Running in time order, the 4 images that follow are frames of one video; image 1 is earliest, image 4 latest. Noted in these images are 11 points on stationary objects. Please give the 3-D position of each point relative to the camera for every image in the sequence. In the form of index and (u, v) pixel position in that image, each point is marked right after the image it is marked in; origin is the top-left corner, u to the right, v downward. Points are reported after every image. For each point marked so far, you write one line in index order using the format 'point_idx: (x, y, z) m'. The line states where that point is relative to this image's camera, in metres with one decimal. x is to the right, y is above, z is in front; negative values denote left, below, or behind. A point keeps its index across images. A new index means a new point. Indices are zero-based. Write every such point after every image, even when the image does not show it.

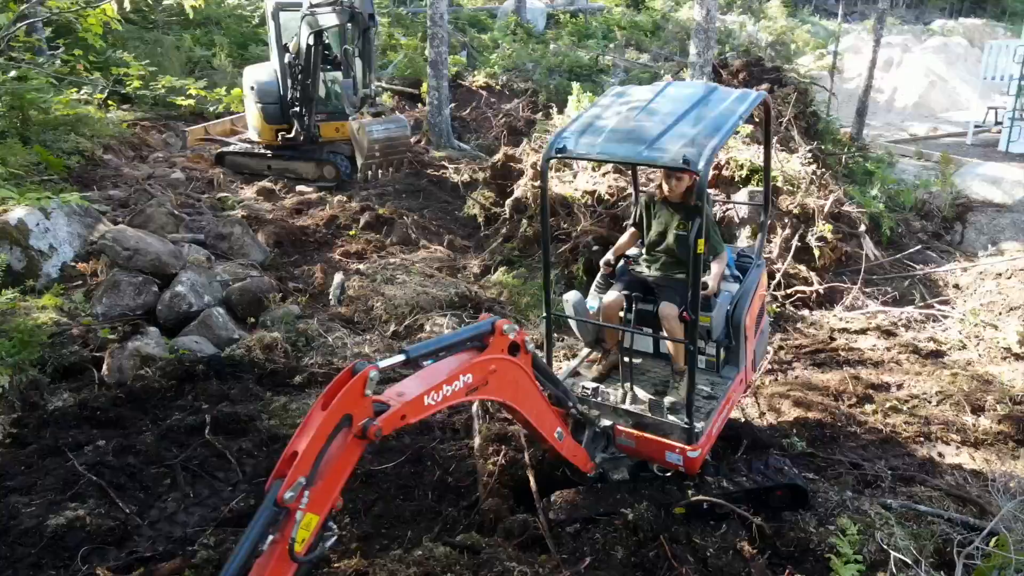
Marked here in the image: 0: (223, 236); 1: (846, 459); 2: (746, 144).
0: (-3.1, +0.6, +8.0) m
1: (+2.1, -1.1, +4.8) m
2: (+2.5, +1.5, +7.9) m
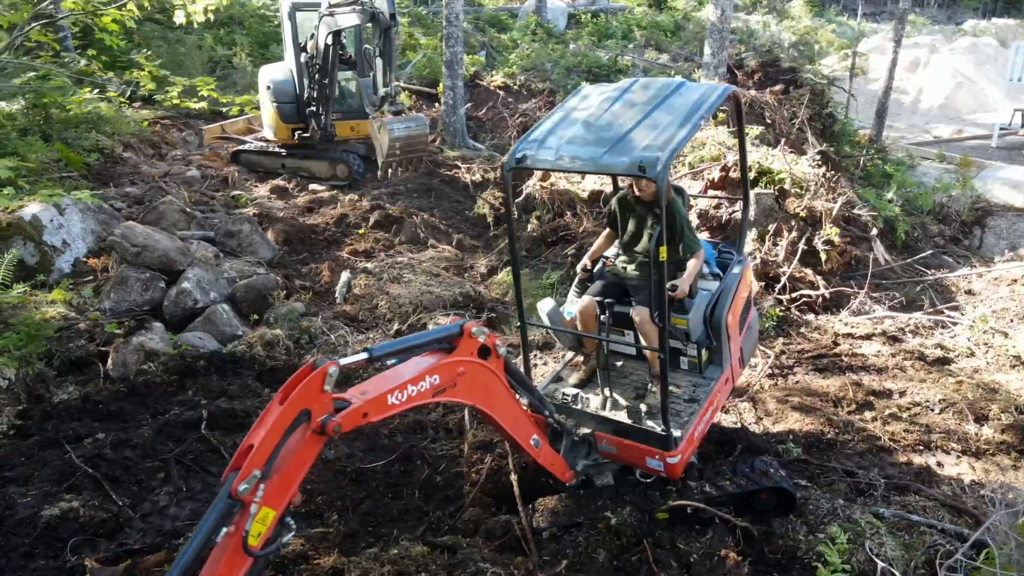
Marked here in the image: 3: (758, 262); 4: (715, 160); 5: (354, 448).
0: (-3.1, +0.6, +8.1) m
1: (+2.1, -1.1, +4.7) m
2: (+2.6, +1.5, +7.8) m
3: (+2.3, +0.2, +6.8) m
4: (+2.1, +1.3, +7.8) m
5: (-1.1, -1.1, +4.9) m
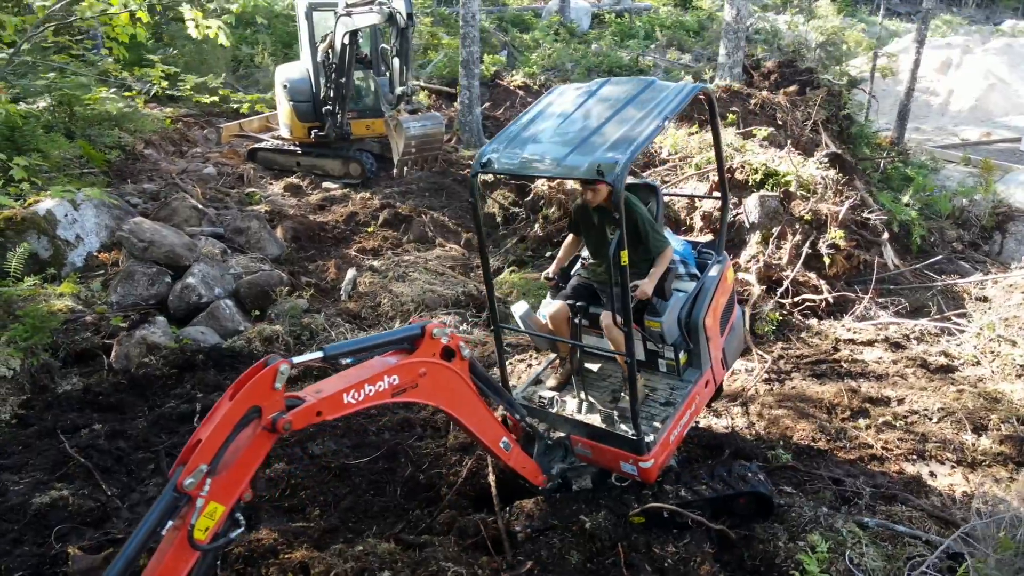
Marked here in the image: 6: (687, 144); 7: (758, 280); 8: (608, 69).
0: (-3.0, +0.6, +8.2) m
1: (+2.0, -1.2, +4.6) m
2: (+2.6, +1.5, +7.7) m
3: (+2.3, +0.2, +6.7) m
4: (+2.2, +1.3, +7.7) m
5: (-1.2, -1.1, +5.0) m
6: (+1.9, +1.6, +8.2) m
7: (+2.2, +0.1, +6.7) m
8: (+2.3, +5.2, +17.4) m
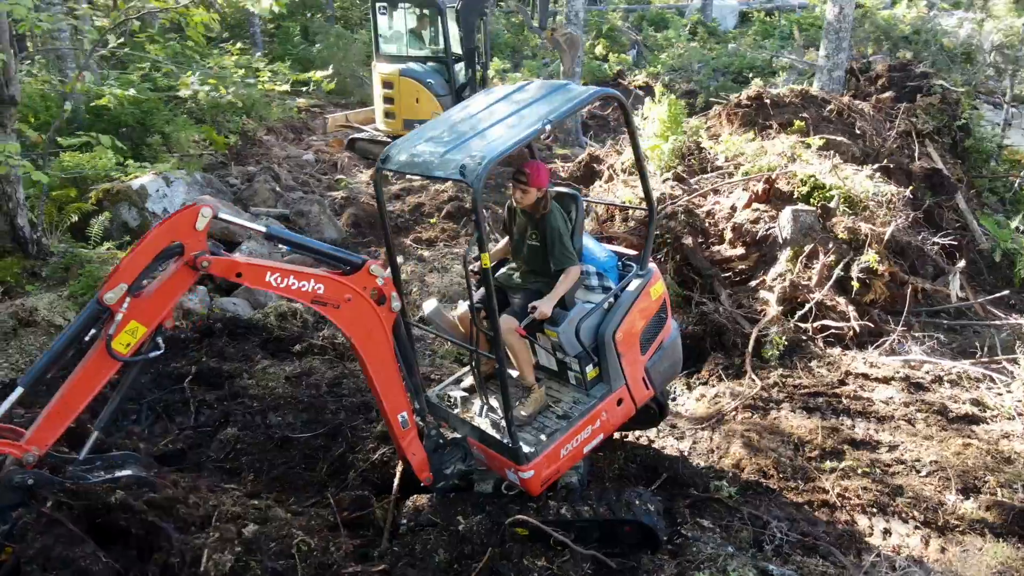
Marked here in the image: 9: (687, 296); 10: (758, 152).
0: (-2.5, +0.9, +8.8) m
1: (+1.4, -1.3, +4.3) m
2: (+2.9, +1.2, +7.1) m
3: (+2.3, 0.0, +6.2) m
4: (+2.5, +1.1, +7.2) m
5: (-1.5, -0.9, +5.3) m
6: (+2.4, +1.4, +7.7) m
7: (+2.2, -0.1, +6.2) m
8: (+5.0, +4.9, +16.5) m
9: (+1.6, -0.1, +6.6) m
10: (+2.5, +1.4, +7.5) m
